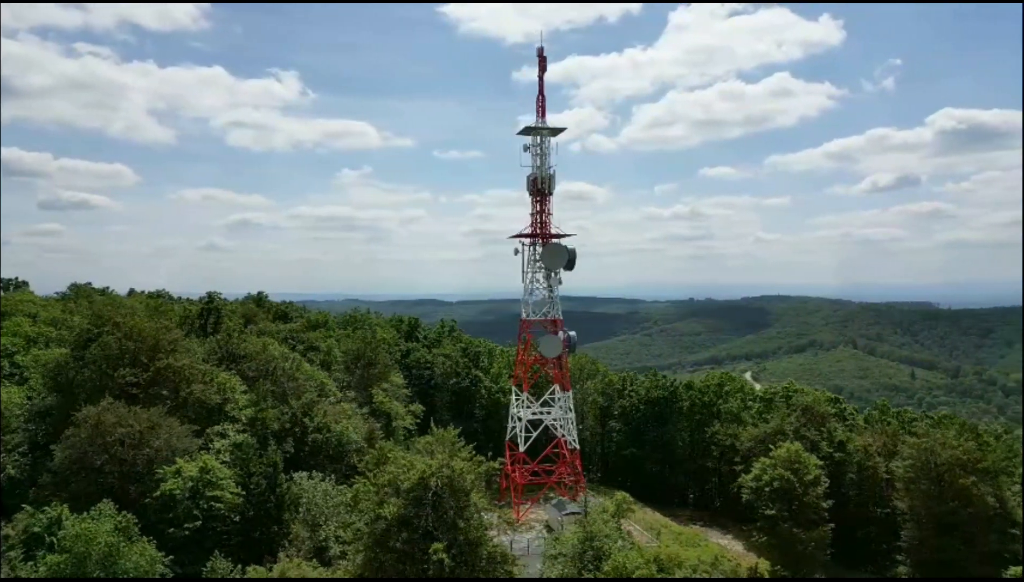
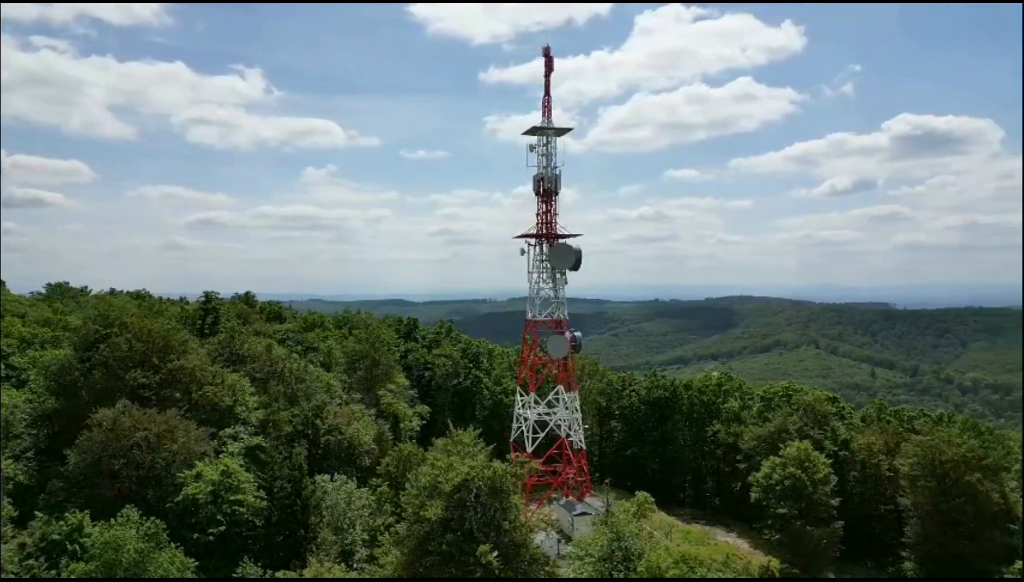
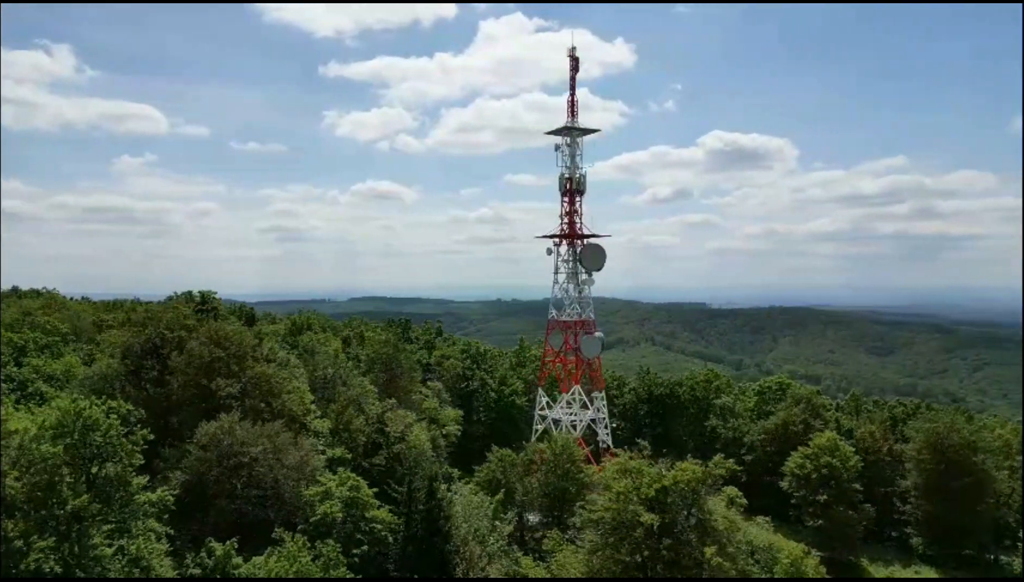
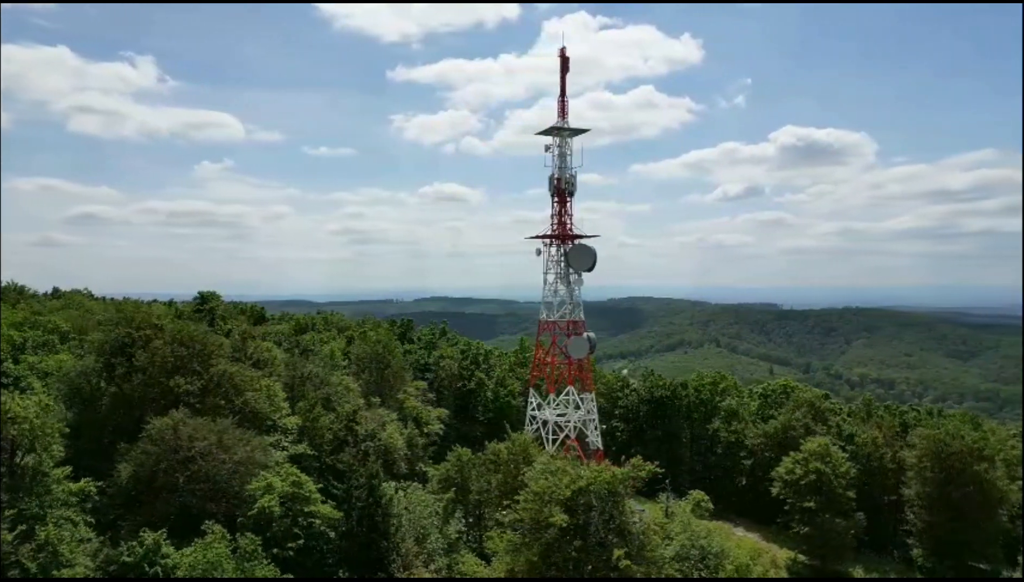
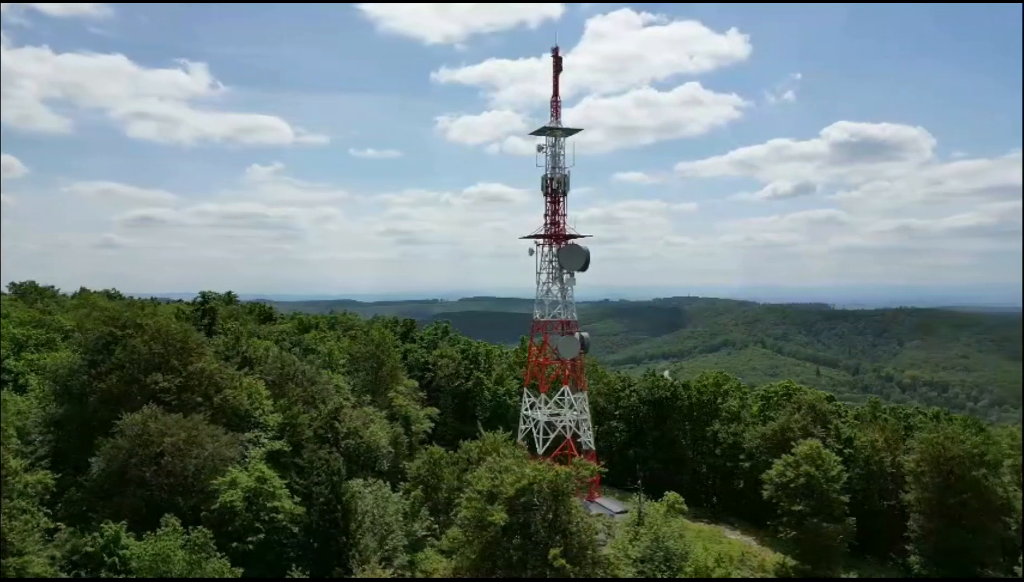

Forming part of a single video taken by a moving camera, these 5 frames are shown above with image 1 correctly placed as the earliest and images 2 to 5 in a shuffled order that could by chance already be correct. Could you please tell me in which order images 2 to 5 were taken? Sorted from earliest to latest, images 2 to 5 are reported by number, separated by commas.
2, 5, 4, 3
